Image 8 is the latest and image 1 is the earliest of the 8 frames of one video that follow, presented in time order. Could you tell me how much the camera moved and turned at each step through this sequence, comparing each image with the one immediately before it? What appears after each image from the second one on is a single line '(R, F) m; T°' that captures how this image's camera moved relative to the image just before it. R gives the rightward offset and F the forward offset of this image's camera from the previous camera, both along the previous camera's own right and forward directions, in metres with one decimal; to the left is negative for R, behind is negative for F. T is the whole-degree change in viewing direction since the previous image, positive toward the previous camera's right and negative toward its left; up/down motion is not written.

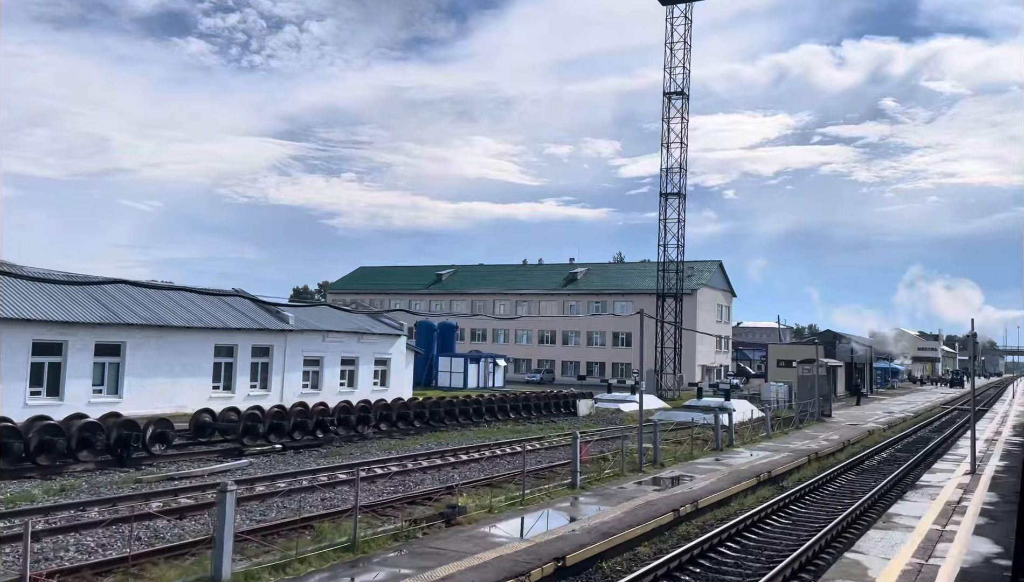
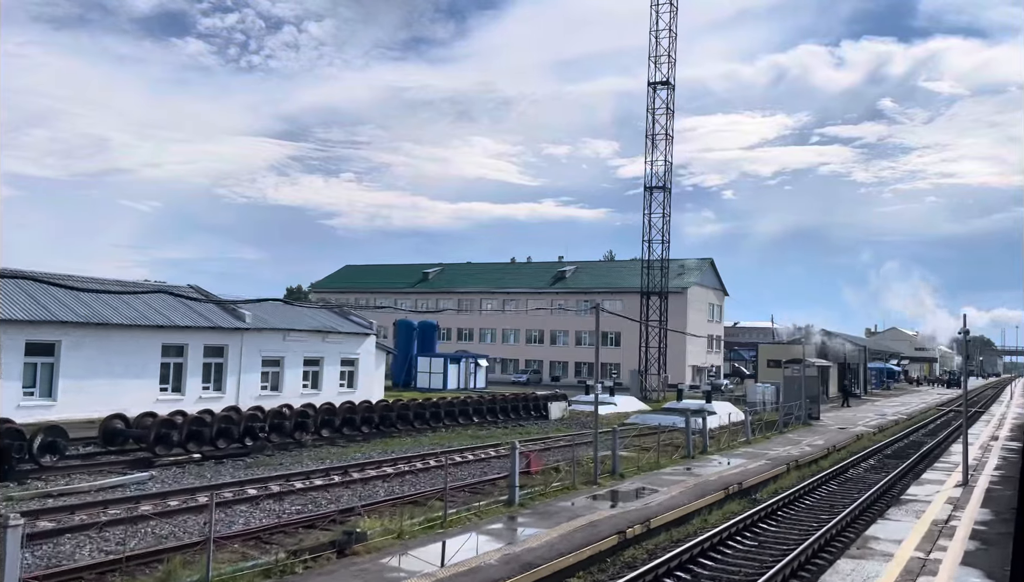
(+0.4, +0.9) m; 0°
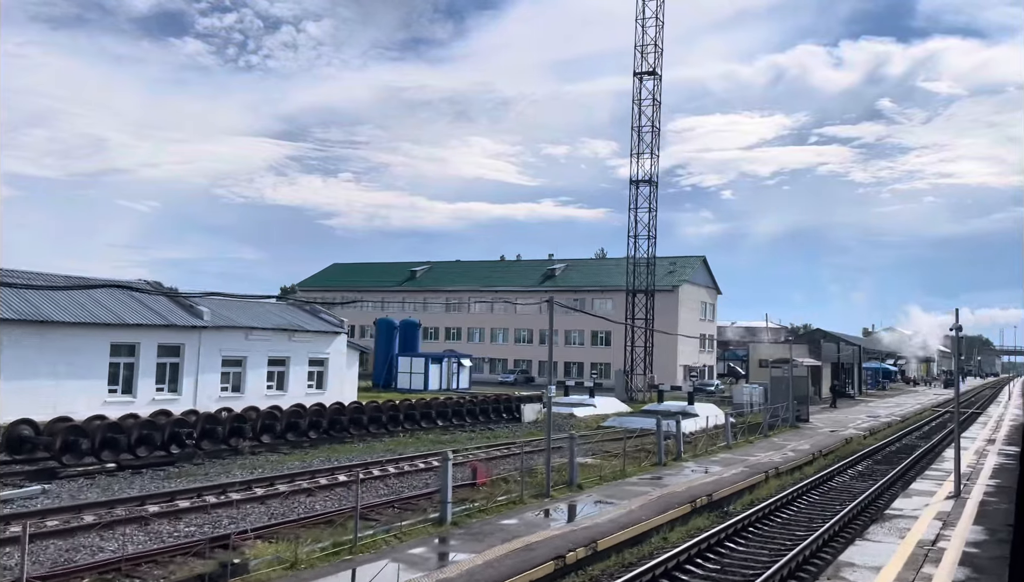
(+0.4, +0.8) m; 0°
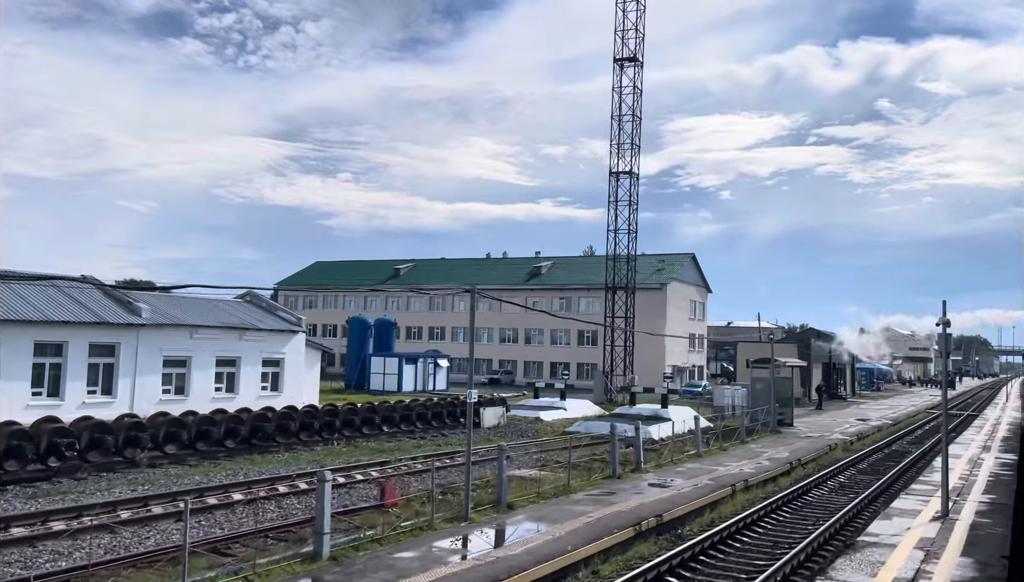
(+0.5, +1.0) m; 0°
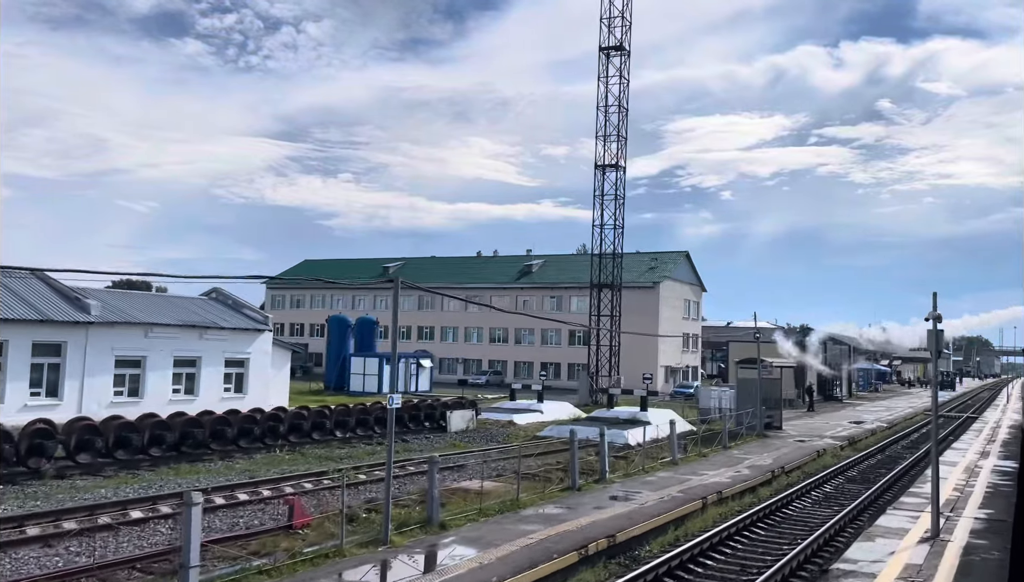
(+0.4, -0.4) m; 0°
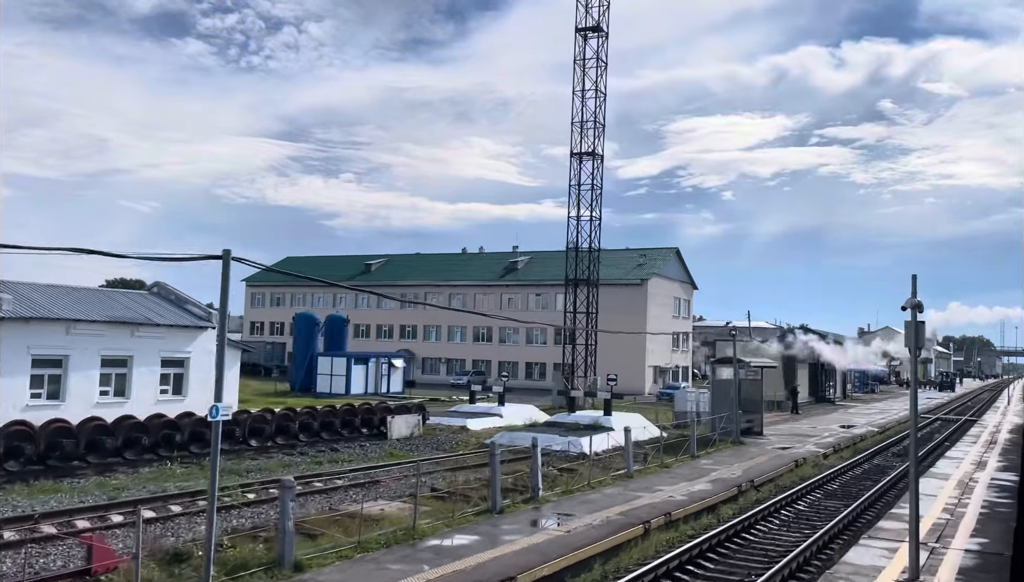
(+0.5, +1.1) m; 0°
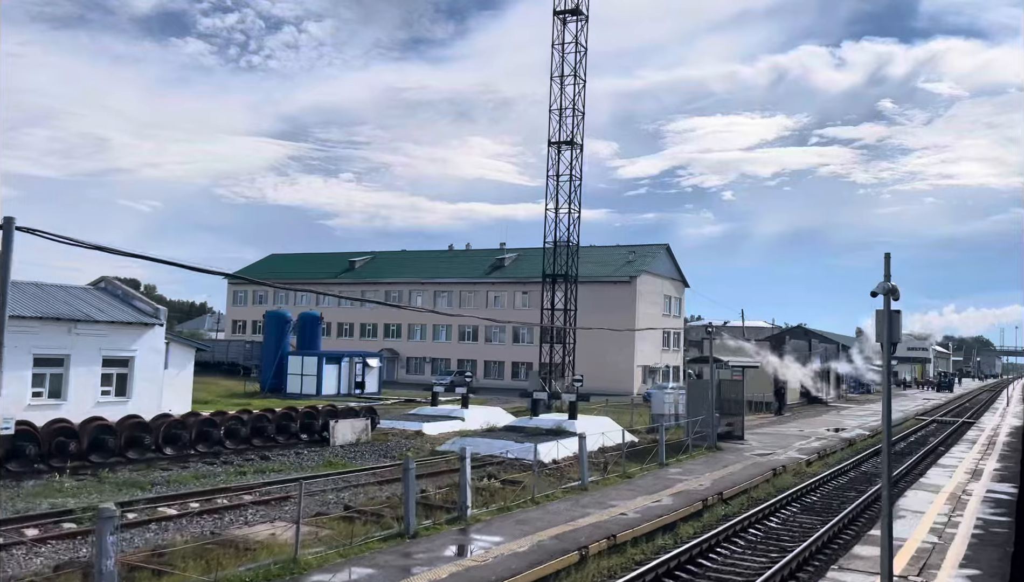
(+0.4, +0.8) m; 0°
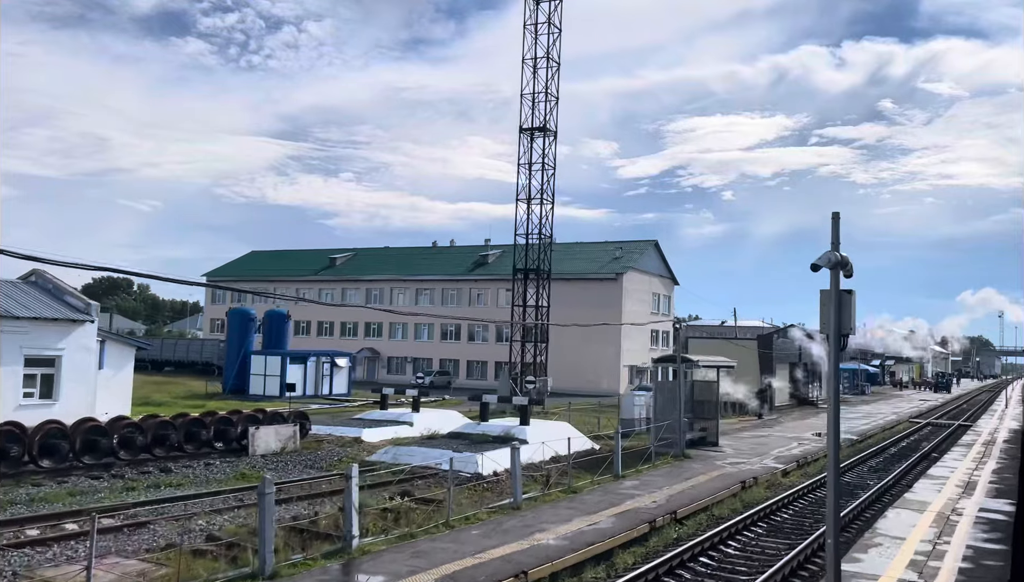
(+0.5, +1.0) m; 0°
